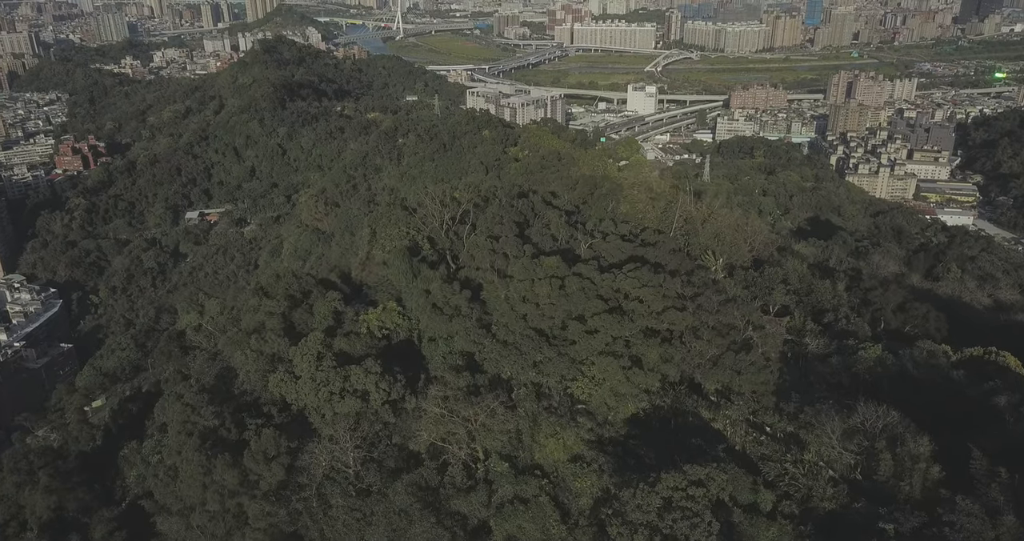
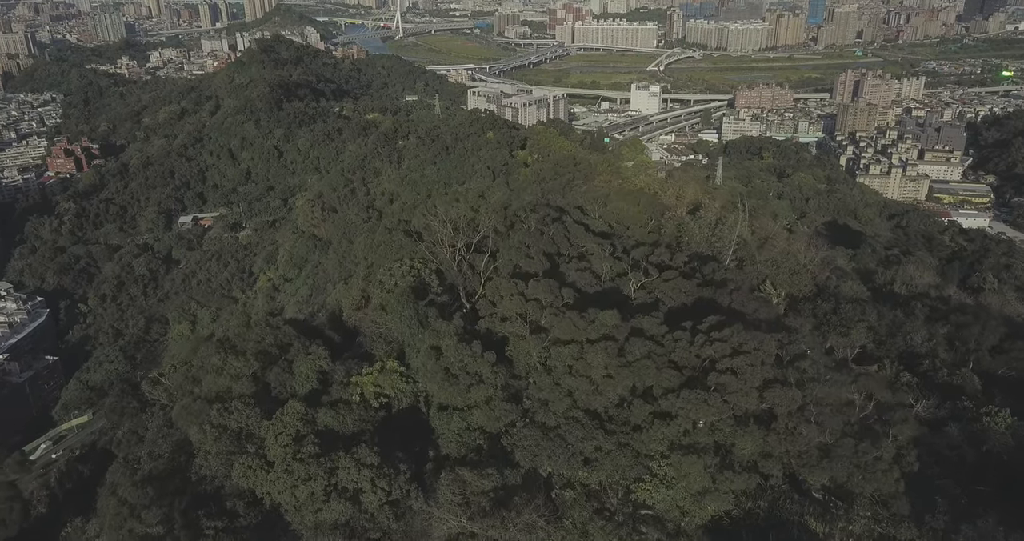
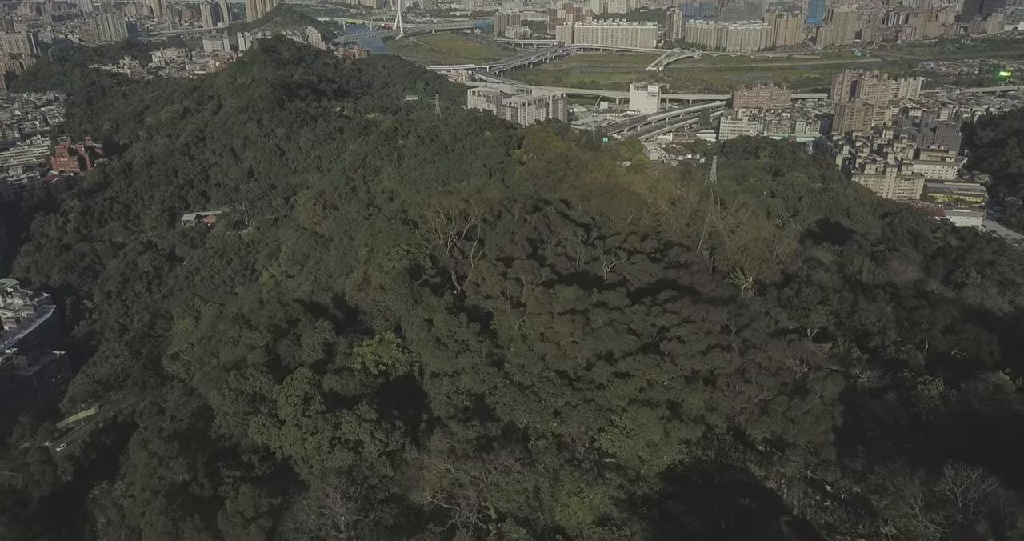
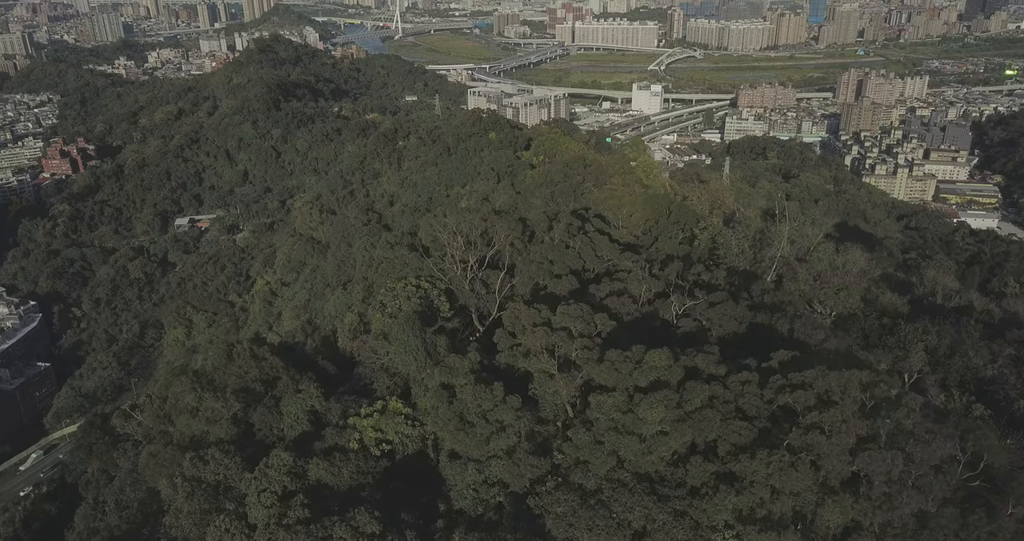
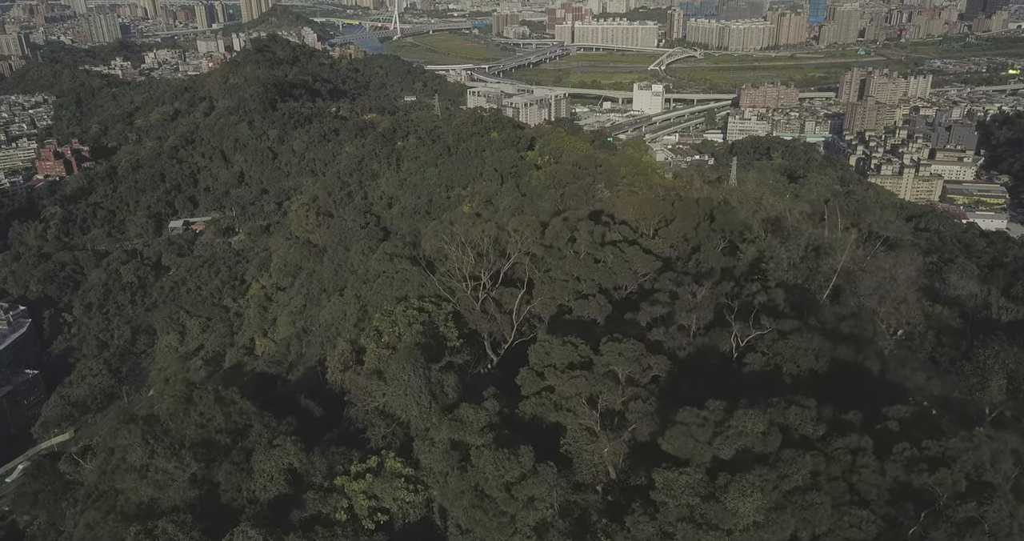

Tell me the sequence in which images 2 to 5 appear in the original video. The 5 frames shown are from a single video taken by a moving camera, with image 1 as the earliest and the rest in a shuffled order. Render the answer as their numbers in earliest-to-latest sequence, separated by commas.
3, 2, 4, 5
